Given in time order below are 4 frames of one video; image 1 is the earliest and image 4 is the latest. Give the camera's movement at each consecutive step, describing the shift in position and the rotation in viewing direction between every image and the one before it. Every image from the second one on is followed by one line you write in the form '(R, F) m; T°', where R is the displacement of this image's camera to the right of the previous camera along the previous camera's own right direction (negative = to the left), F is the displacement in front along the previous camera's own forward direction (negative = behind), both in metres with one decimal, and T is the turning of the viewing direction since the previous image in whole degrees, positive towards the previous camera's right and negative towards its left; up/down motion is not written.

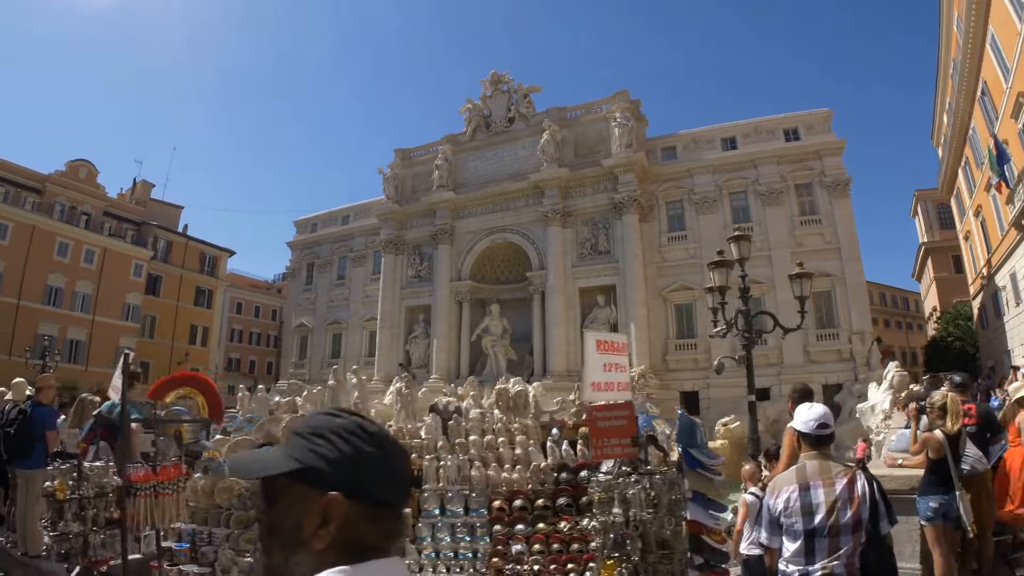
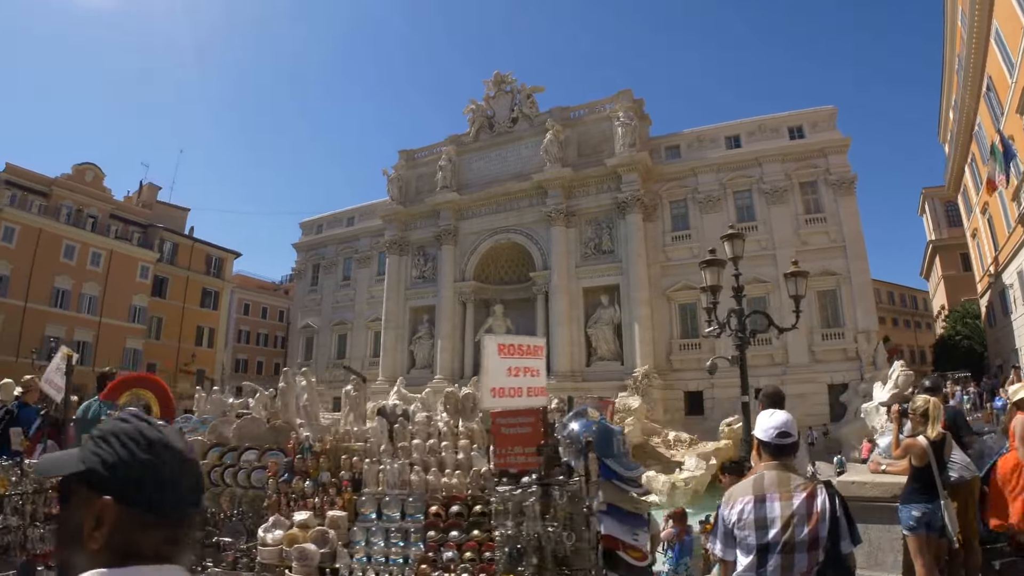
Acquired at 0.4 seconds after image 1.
(+0.2, 0.0) m; -1°
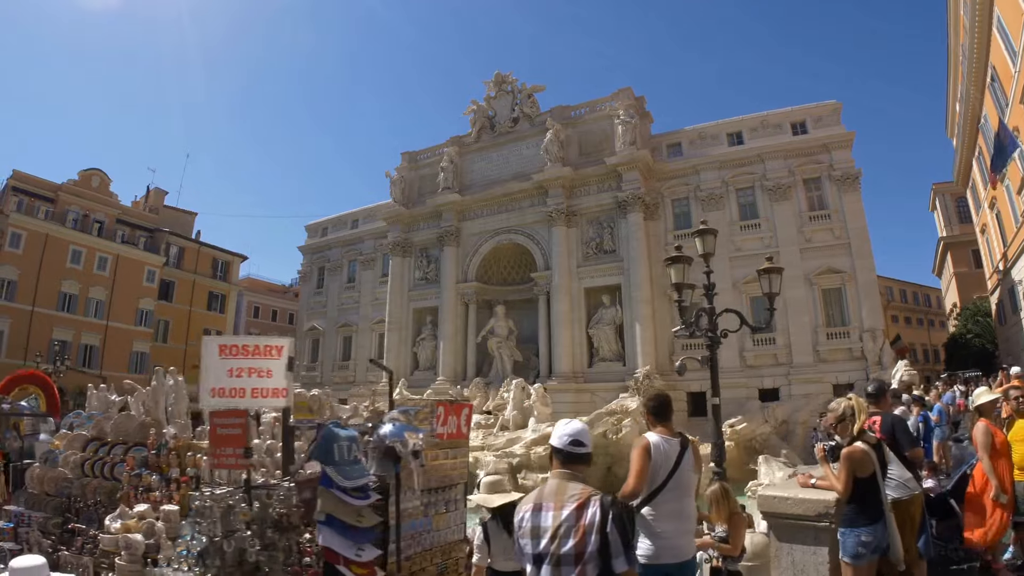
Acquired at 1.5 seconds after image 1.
(+0.6, +0.1) m; -1°
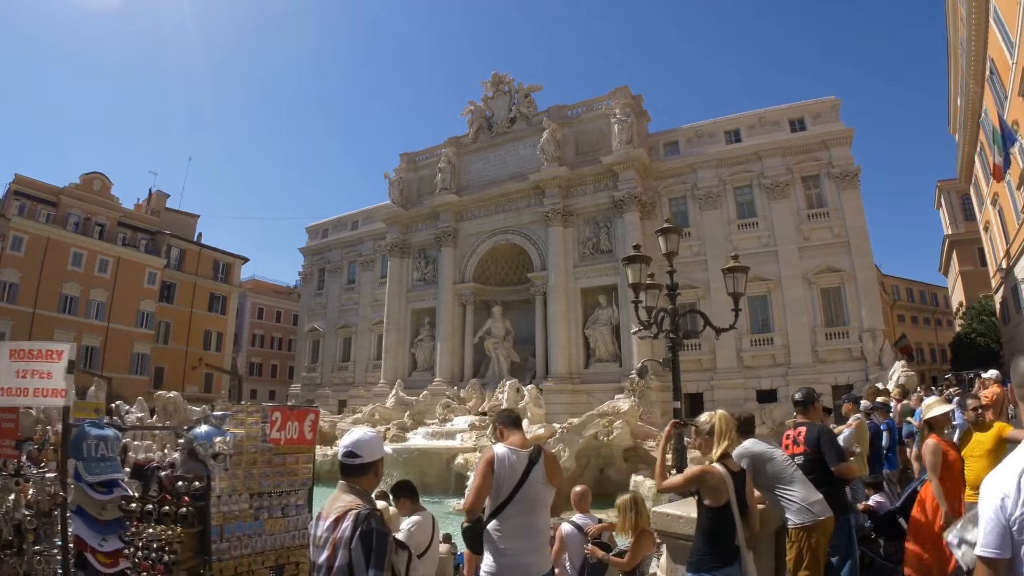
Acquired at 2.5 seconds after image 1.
(+0.7, +0.2) m; -1°
